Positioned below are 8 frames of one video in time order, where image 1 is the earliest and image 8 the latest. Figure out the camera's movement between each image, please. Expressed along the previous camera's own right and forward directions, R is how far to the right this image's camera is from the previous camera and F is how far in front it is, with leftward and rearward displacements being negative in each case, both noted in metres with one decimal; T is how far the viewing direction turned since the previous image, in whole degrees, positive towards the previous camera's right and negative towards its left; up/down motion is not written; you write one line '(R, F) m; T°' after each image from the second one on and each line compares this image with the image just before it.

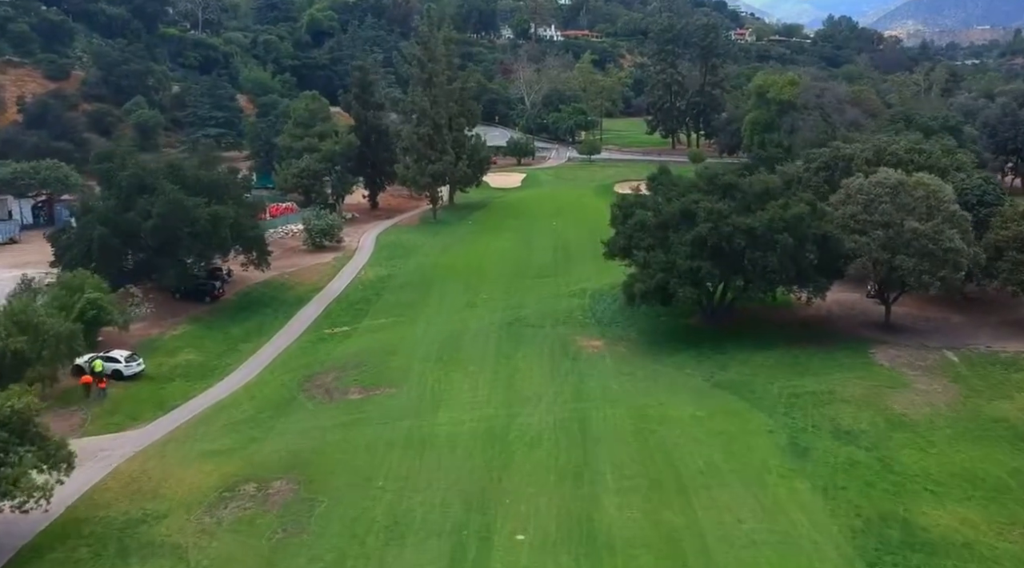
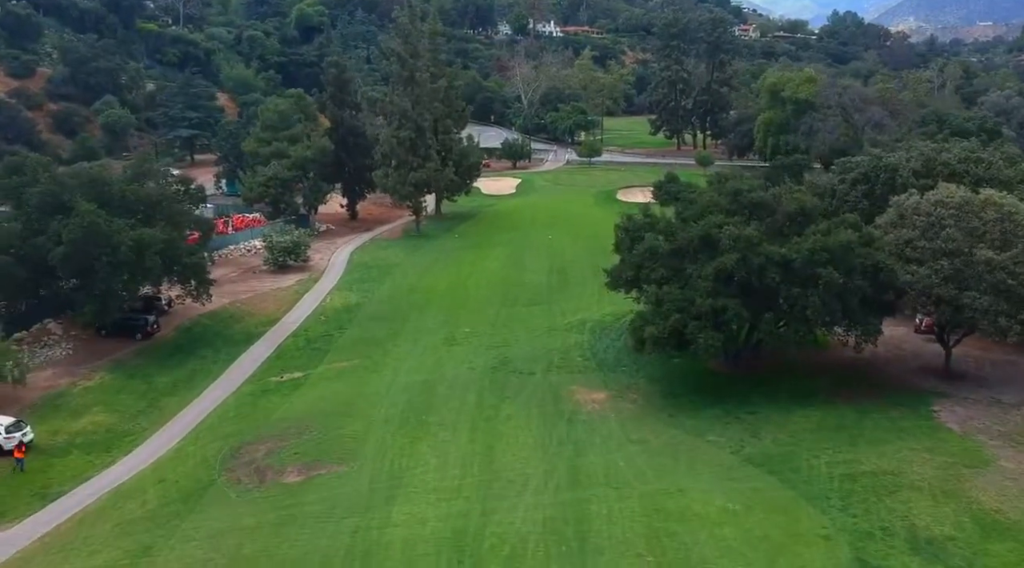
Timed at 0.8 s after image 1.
(+0.7, +6.5) m; 0°
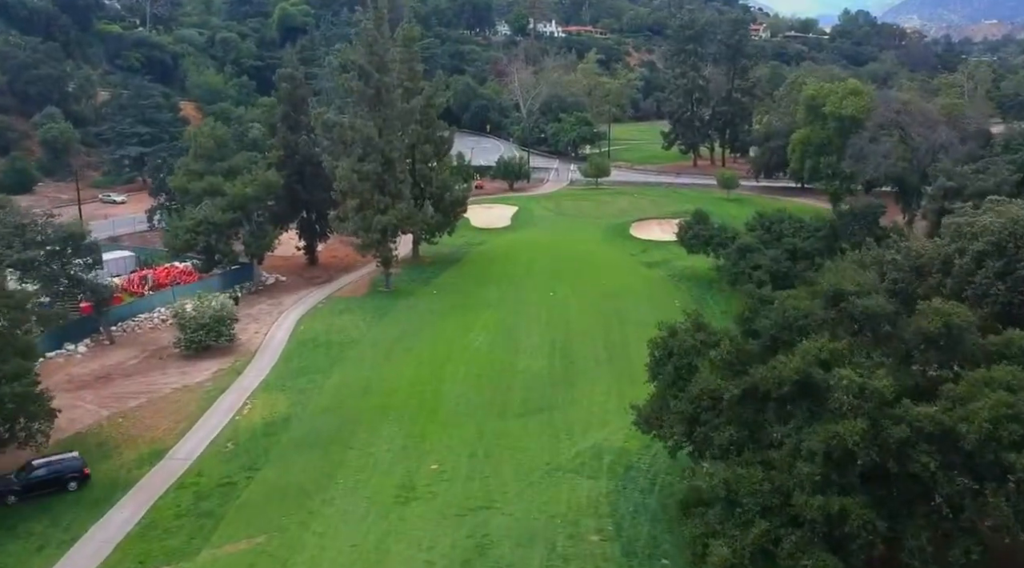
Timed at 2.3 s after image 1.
(+0.6, +11.7) m; 0°
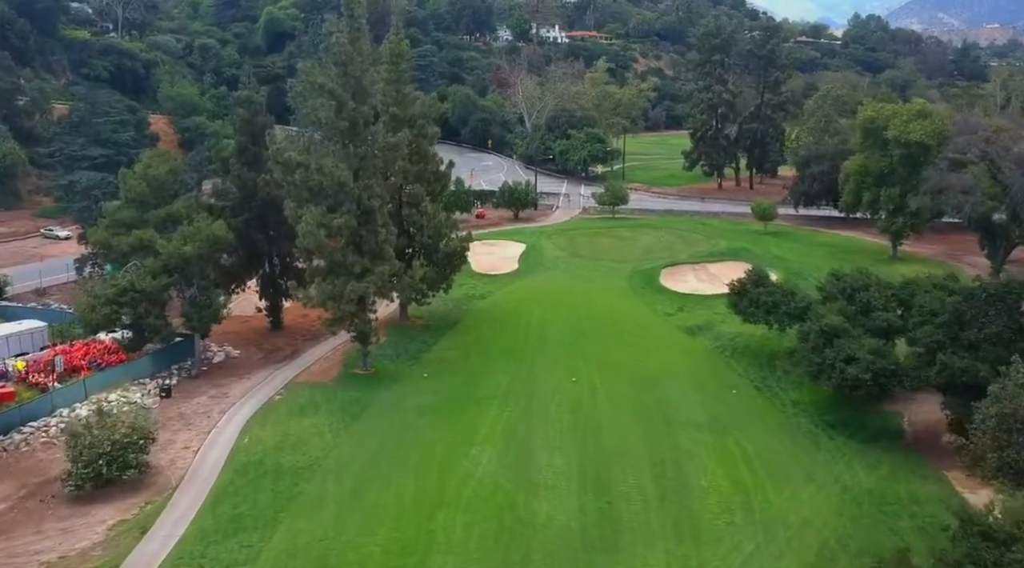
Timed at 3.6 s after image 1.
(-0.6, +10.2) m; 0°
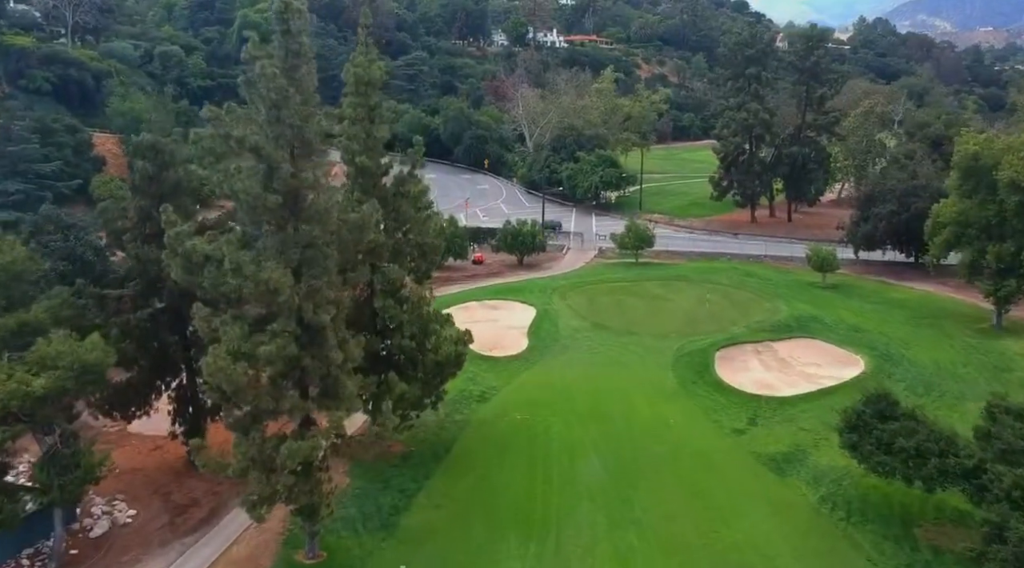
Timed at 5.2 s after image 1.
(-0.9, +12.6) m; +1°
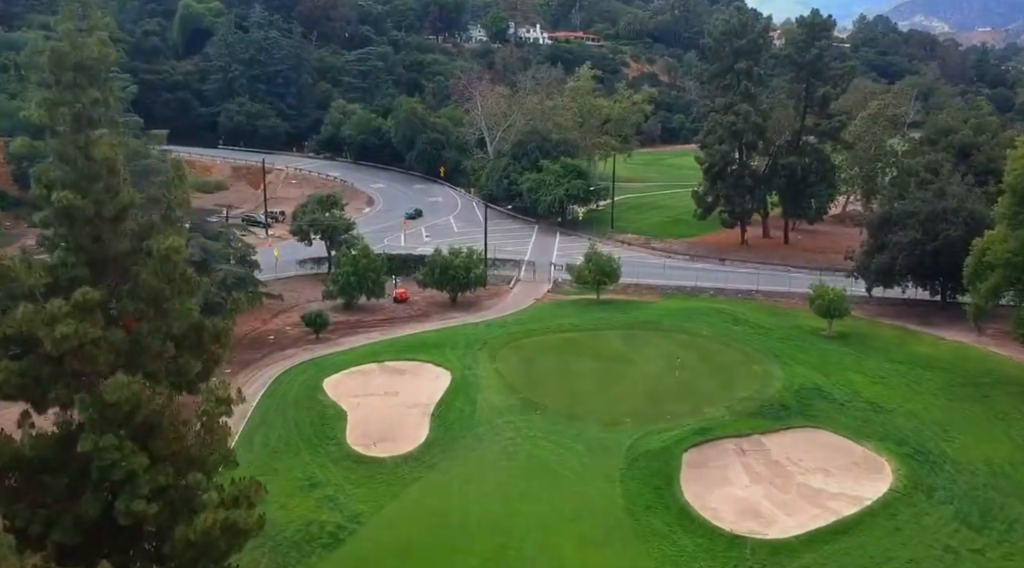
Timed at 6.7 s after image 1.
(+4.4, +12.5) m; 0°
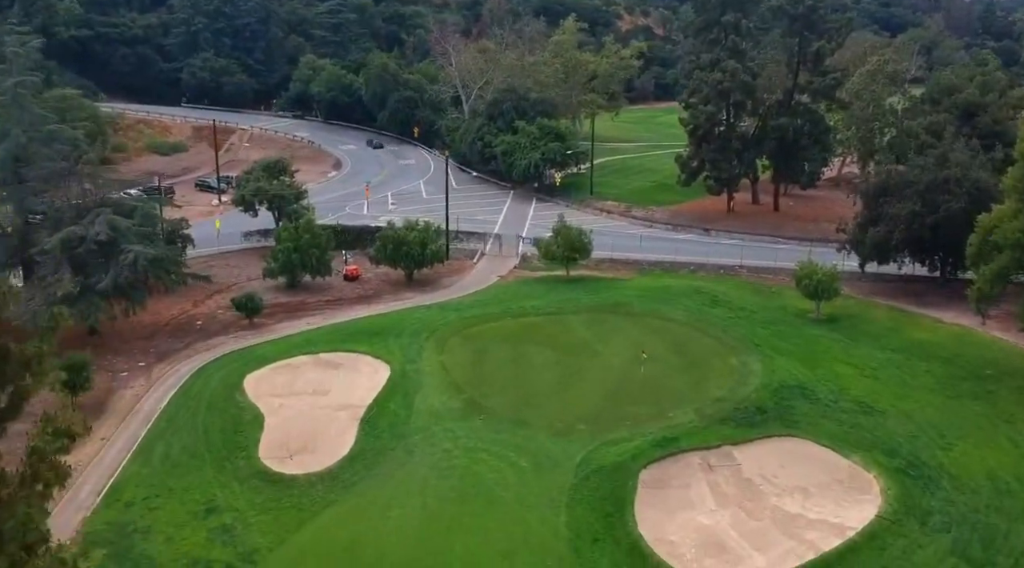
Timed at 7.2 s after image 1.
(+2.3, +4.5) m; 0°
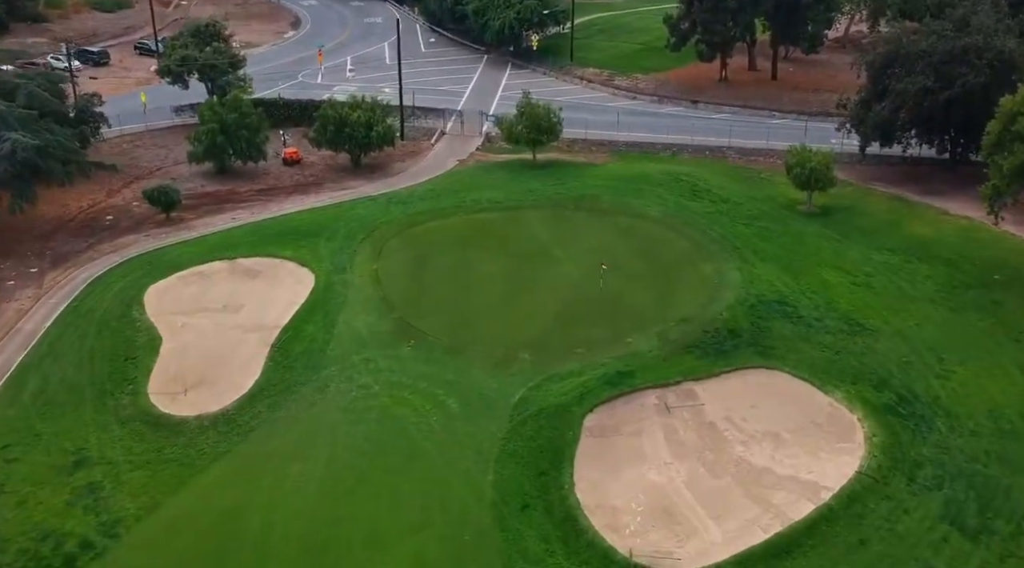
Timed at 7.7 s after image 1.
(+2.2, +4.9) m; 0°
